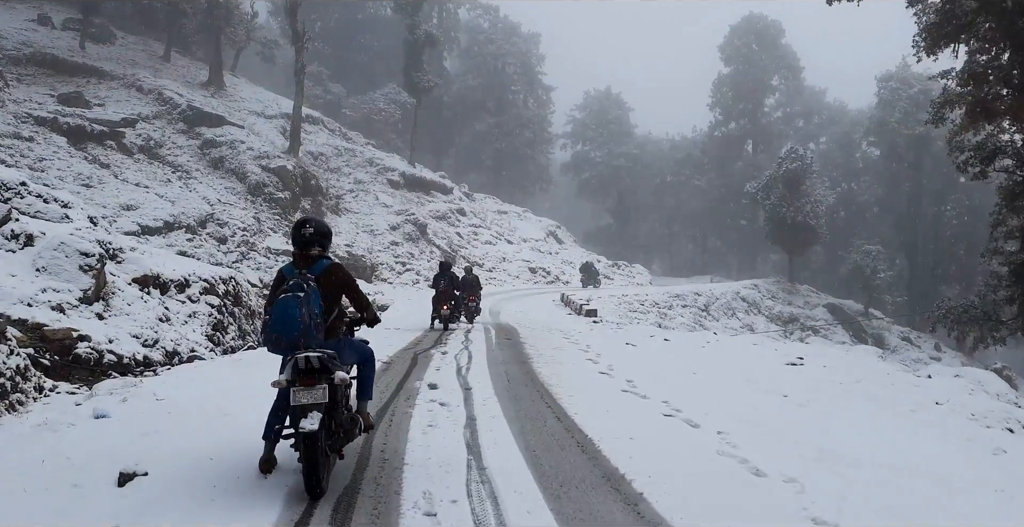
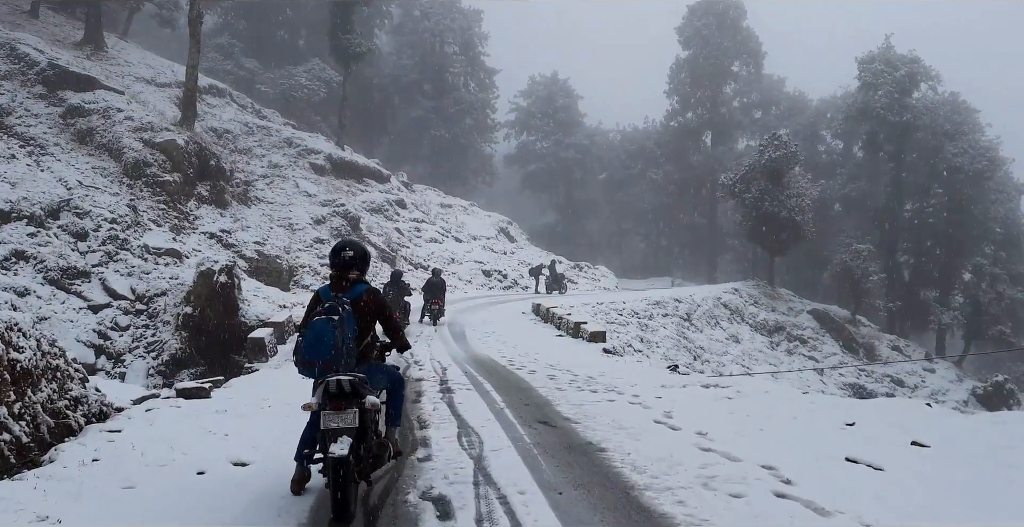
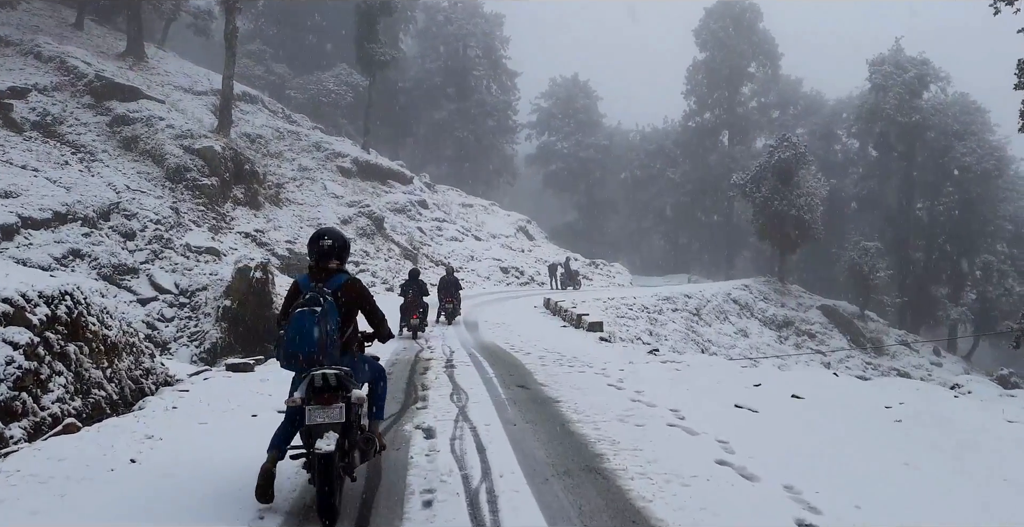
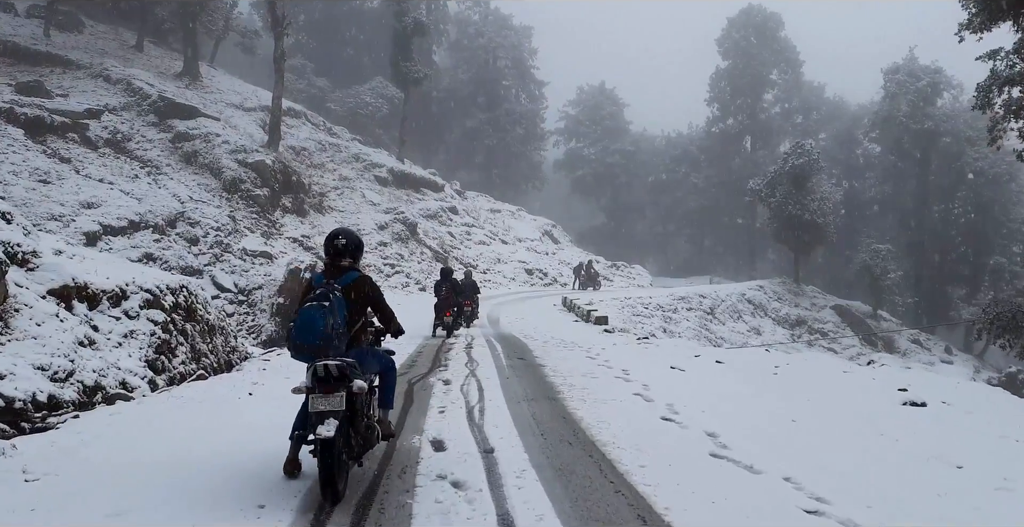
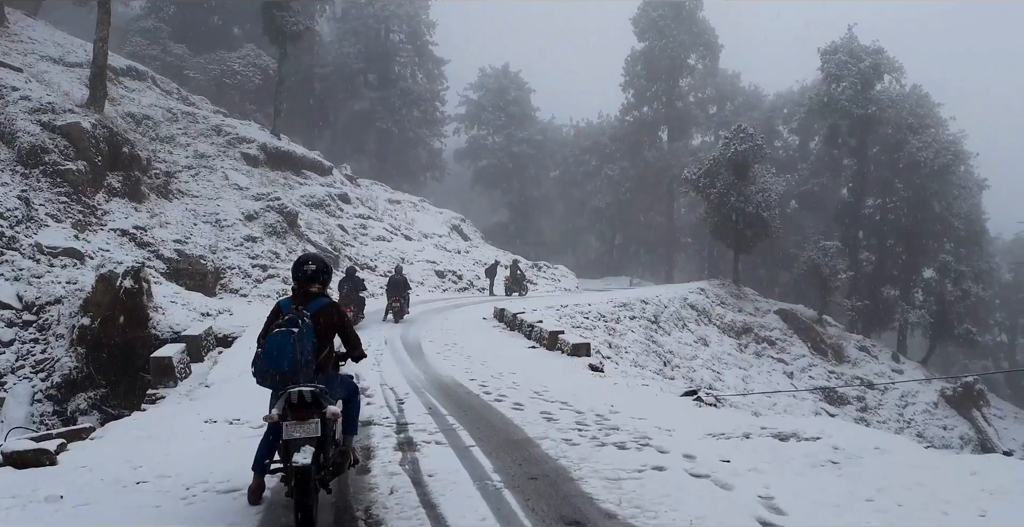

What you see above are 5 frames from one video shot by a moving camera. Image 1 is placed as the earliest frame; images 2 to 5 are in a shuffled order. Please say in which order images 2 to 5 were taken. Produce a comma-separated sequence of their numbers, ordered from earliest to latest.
4, 3, 2, 5
